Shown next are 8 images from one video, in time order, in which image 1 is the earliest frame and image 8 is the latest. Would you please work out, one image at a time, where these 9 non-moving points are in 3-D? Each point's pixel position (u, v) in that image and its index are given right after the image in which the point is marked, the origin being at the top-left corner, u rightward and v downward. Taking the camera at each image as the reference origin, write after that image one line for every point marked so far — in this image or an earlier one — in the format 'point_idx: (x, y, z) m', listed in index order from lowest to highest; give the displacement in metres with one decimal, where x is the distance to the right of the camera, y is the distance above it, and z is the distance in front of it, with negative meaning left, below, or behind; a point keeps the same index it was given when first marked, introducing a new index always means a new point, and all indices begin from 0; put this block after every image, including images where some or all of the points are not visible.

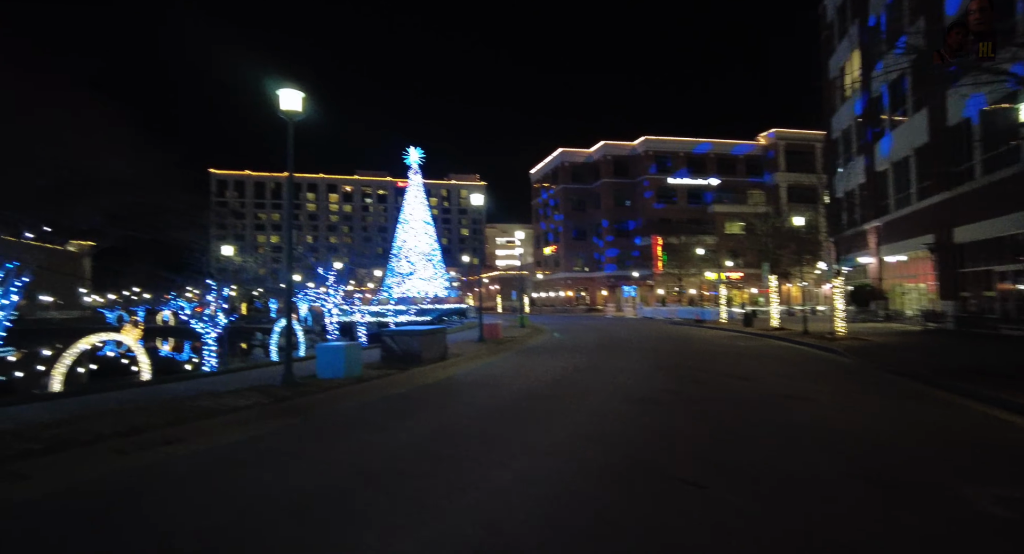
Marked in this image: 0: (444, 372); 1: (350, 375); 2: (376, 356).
0: (-1.6, -2.3, +13.6) m
1: (-3.4, -2.0, +12.0) m
2: (-3.7, -2.1, +15.6) m
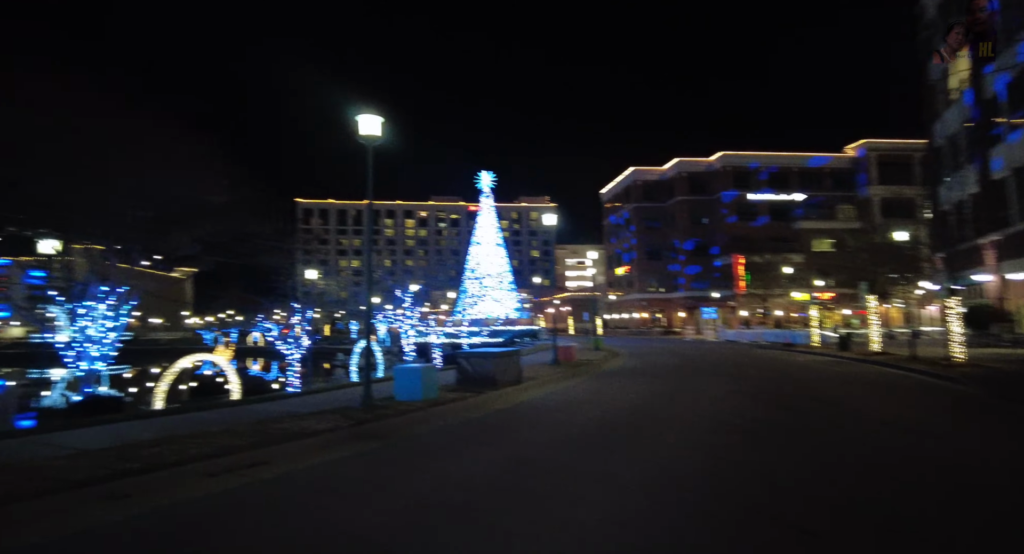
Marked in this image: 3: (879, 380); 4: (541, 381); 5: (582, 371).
0: (+0.2, -2.8, +13.3) m
1: (-1.8, -2.5, +11.9) m
2: (-1.6, -2.7, +15.5) m
3: (+12.5, -3.5, +19.8) m
4: (+0.8, -2.9, +16.0) m
5: (+2.4, -3.3, +19.8) m
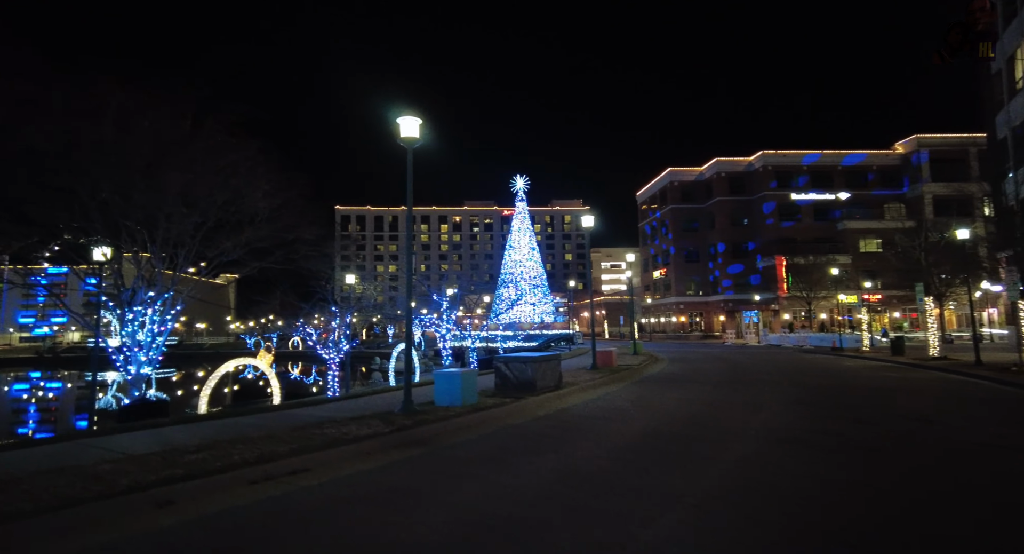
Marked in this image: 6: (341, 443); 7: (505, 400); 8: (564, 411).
0: (+1.1, -2.8, +13.0) m
1: (-0.9, -2.6, +11.7) m
2: (-0.6, -2.8, +15.3) m
3: (+13.8, -3.5, +18.7) m
4: (+1.9, -3.0, +15.6) m
5: (+3.7, -3.3, +19.3) m
6: (-2.5, -2.4, +8.4) m
7: (-0.2, -2.7, +12.4) m
8: (+1.1, -2.8, +11.8) m
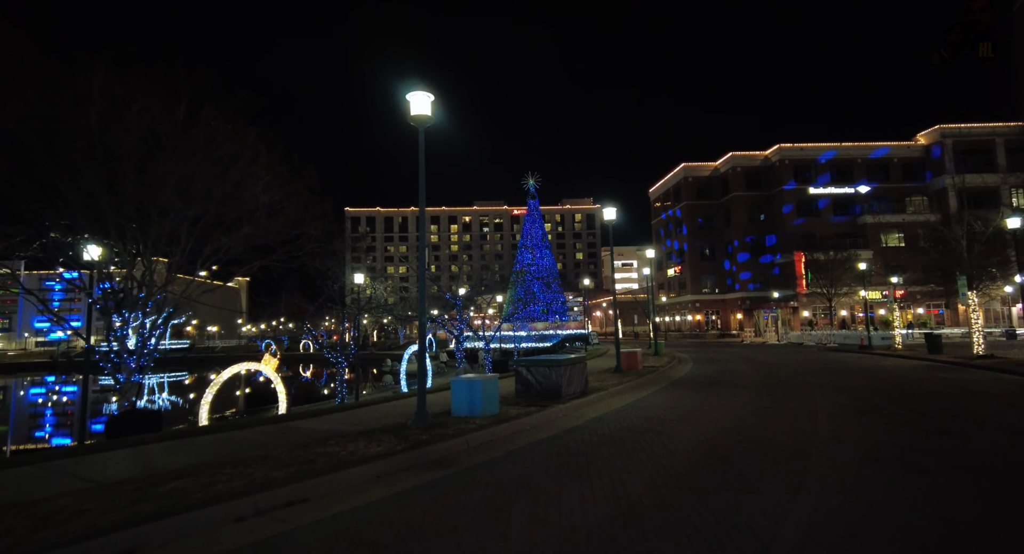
0: (+1.6, -2.7, +11.7) m
1: (-0.5, -2.5, +10.5) m
2: (0.0, -2.7, +14.1) m
3: (+14.4, -3.3, +17.3) m
4: (+2.4, -2.9, +14.4) m
5: (+4.4, -3.2, +18.1) m
6: (-2.1, -2.4, +7.3) m
7: (+0.3, -2.6, +11.2) m
8: (+1.5, -2.7, +10.6) m
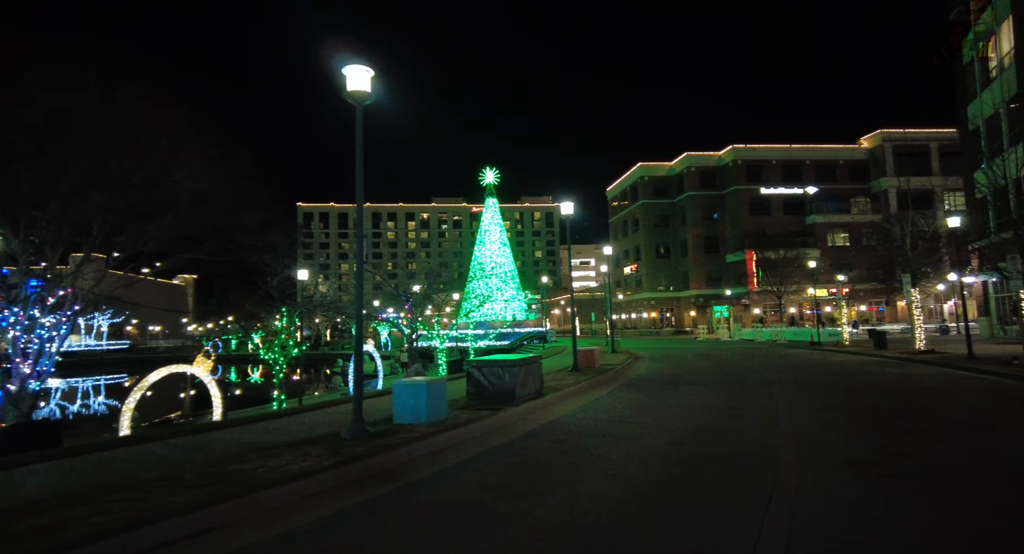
0: (+0.7, -2.6, +11.1) m
1: (-1.3, -2.4, +9.7) m
2: (-1.2, -2.6, +13.3) m
3: (+13.0, -3.2, +17.5) m
4: (+1.3, -2.8, +13.7) m
5: (+2.9, -3.1, +17.6) m
6: (-2.7, -2.3, +6.3) m
7: (-0.6, -2.5, +10.5) m
8: (+0.7, -2.6, +9.9) m
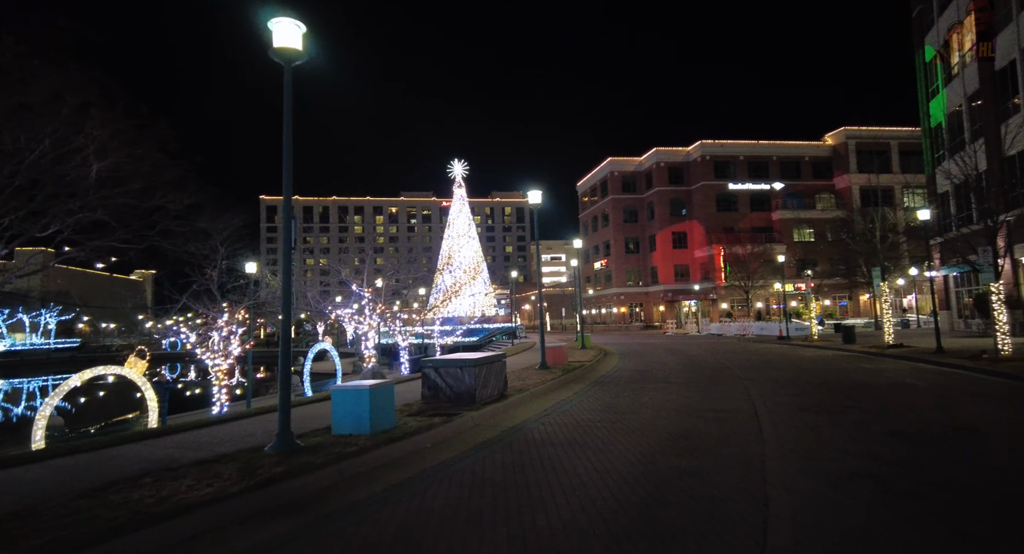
0: (-0.1, -2.5, +10.0) m
1: (-2.0, -2.2, +8.5) m
2: (-2.0, -2.5, +12.2) m
3: (+12.0, -3.0, +17.1) m
4: (+0.4, -2.6, +12.7) m
5: (+1.9, -2.9, +16.6) m
6: (-3.2, -2.1, +5.1) m
7: (-1.3, -2.3, +9.4) m
8: (0.0, -2.4, +8.8) m
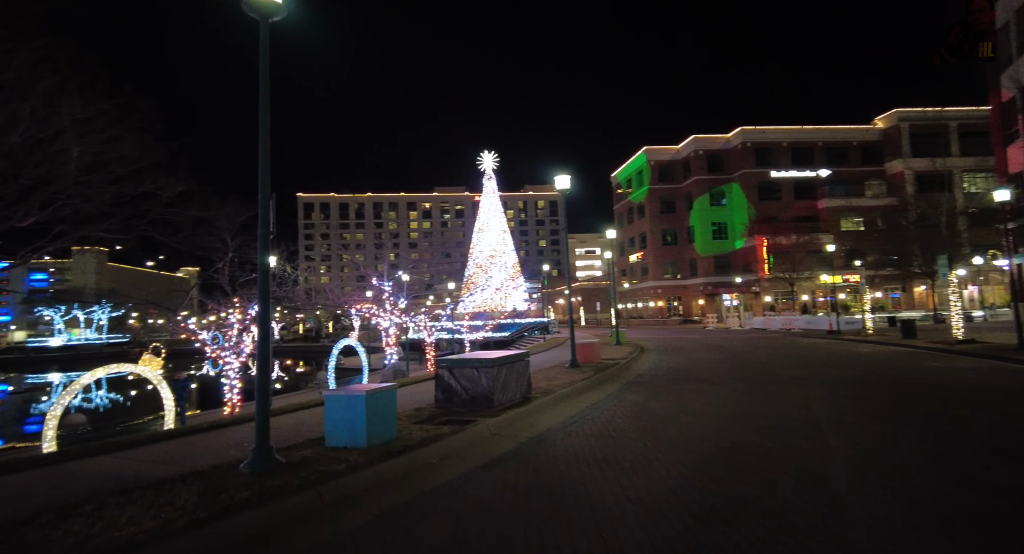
0: (+0.3, -2.3, +8.8) m
1: (-1.7, -2.1, +7.5) m
2: (-1.5, -2.3, +11.1) m
3: (+12.7, -2.7, +15.2) m
4: (+0.9, -2.4, +11.5) m
5: (+2.6, -2.6, +15.3) m
6: (-3.1, -2.0, +4.2) m
7: (-1.0, -2.2, +8.3) m
8: (+0.3, -2.3, +7.7) m
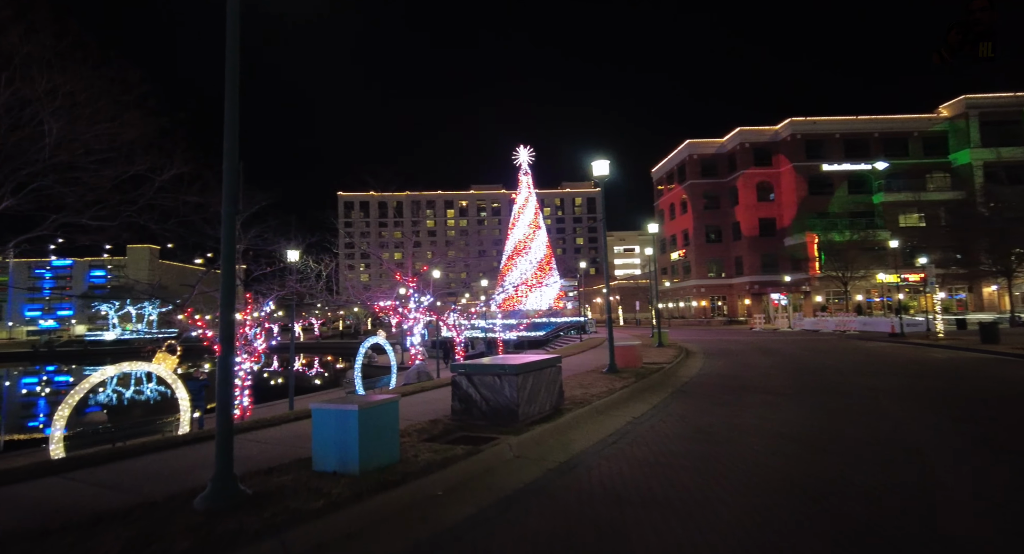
0: (+0.6, -2.2, +7.4) m
1: (-1.5, -2.0, +6.2) m
2: (-1.0, -2.2, +9.8) m
3: (+13.5, -2.6, +13.0) m
4: (+1.4, -2.3, +10.1) m
5: (+3.4, -2.5, +13.8) m
6: (-3.1, -1.9, +3.0) m
7: (-0.7, -2.1, +7.0) m
8: (+0.5, -2.2, +6.3) m
